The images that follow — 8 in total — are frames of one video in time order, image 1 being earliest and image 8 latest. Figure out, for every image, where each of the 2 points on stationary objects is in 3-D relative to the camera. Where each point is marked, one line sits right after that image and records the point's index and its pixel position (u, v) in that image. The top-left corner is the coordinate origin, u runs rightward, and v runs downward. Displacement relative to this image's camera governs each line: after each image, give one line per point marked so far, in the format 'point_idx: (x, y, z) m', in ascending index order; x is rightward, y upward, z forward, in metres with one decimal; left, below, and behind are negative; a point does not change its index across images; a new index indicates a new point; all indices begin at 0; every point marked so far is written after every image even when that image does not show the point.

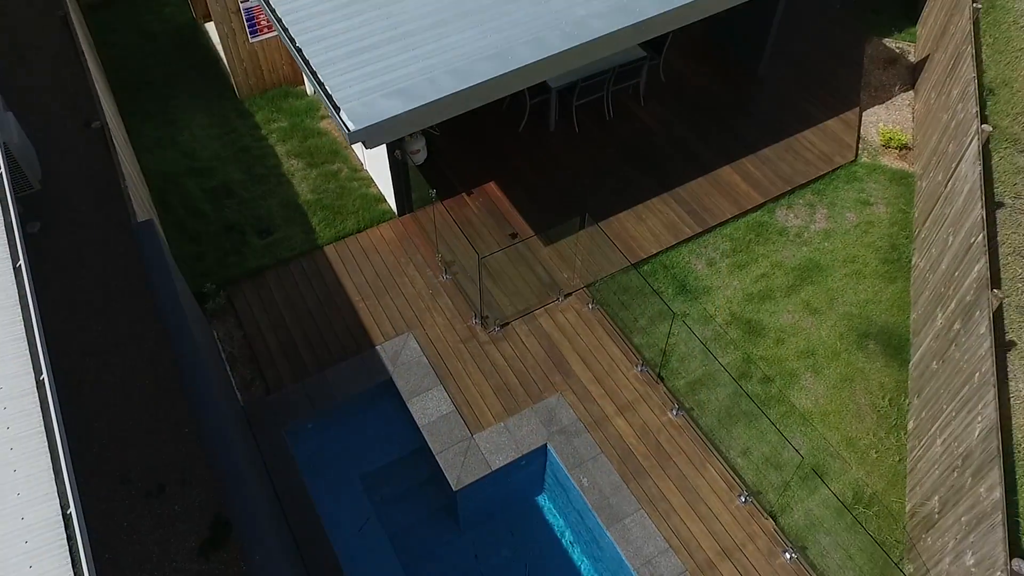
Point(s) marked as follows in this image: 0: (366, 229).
0: (-1.6, +0.6, +9.1) m
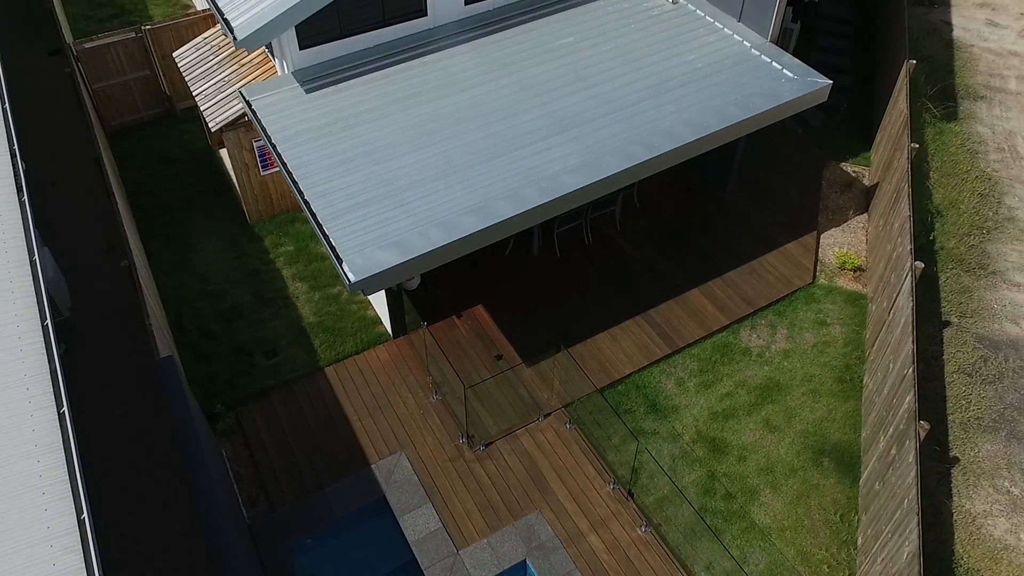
0: (-1.8, -0.8, +9.9) m
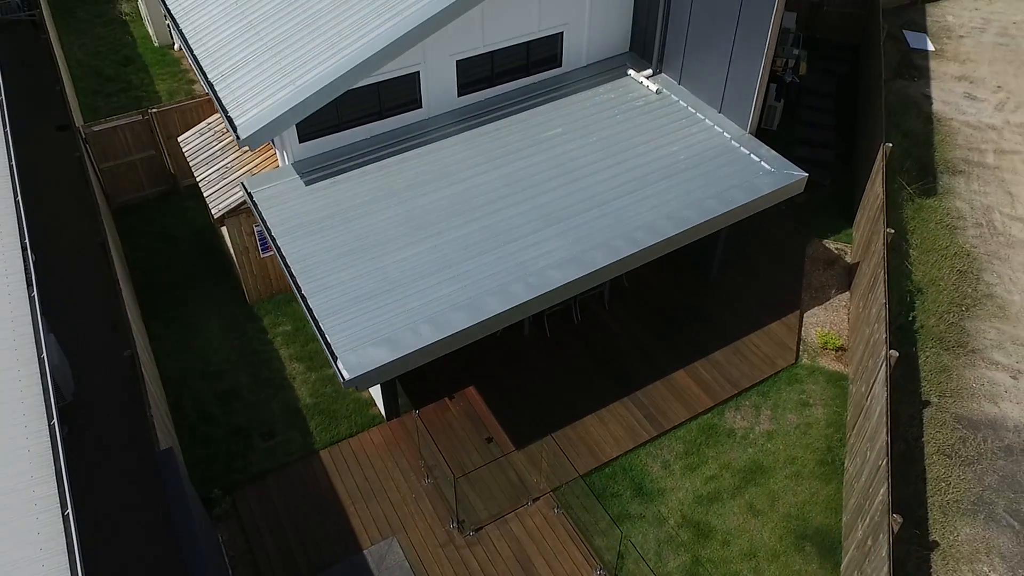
0: (-1.9, -1.8, +10.2) m
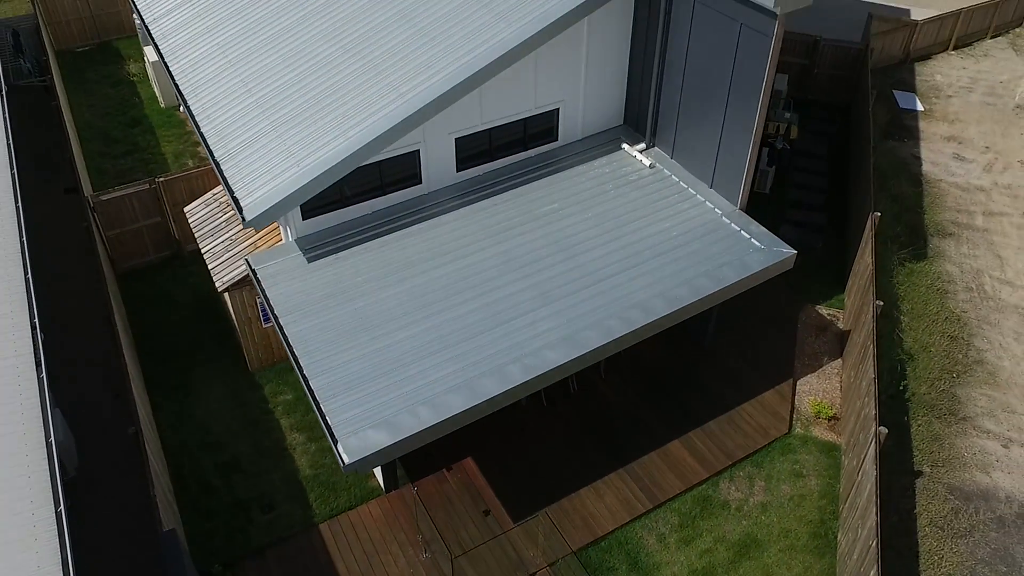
0: (-1.9, -2.7, +10.3) m
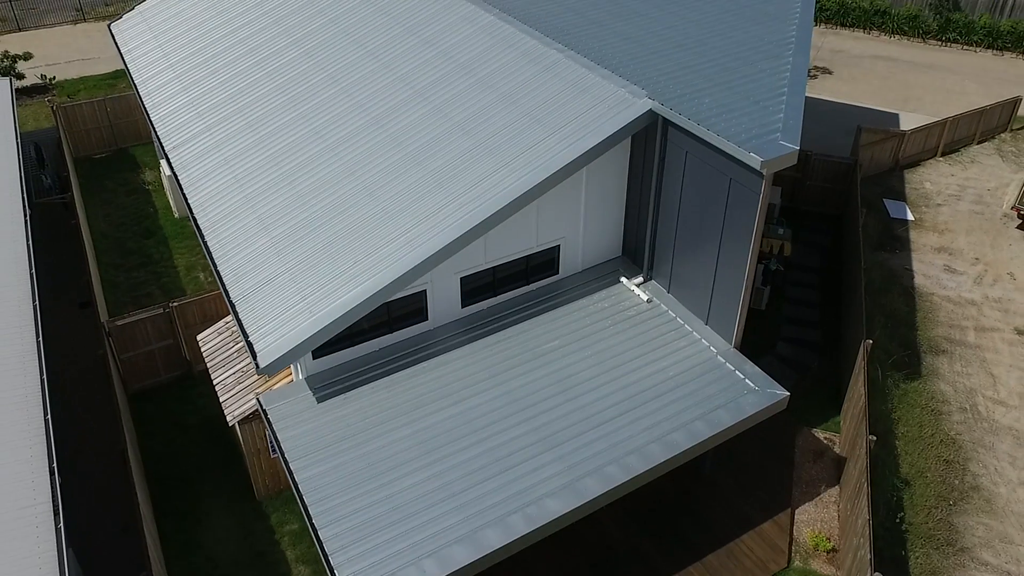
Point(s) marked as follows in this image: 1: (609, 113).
0: (-1.9, -4.5, +10.4) m
1: (+1.4, +2.5, +12.0) m
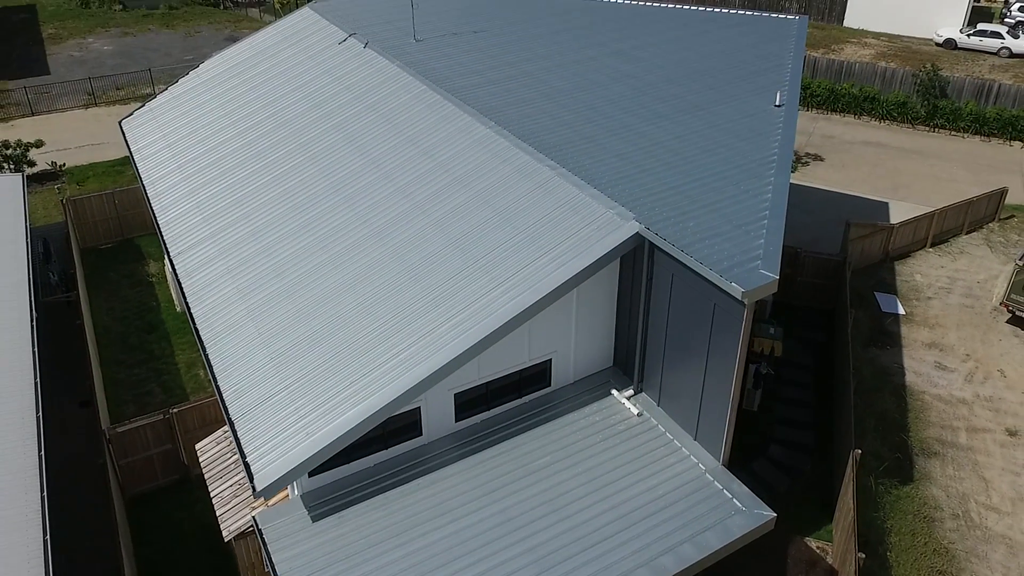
0: (-2.0, -6.0, +10.3) m
1: (+1.3, +0.8, +12.5) m
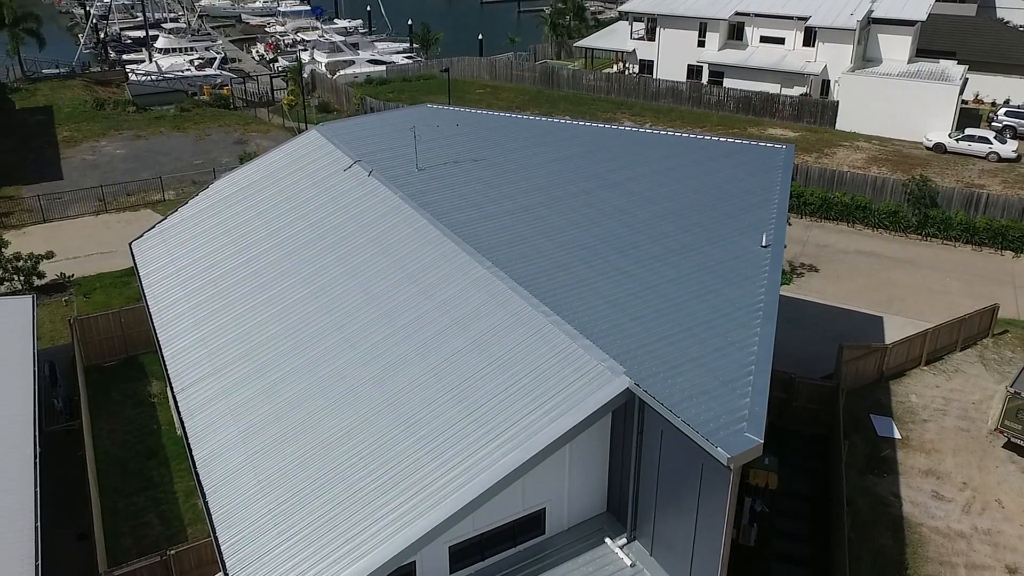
0: (-2.1, -8.1, +10.0) m
1: (+1.2, -1.5, +12.9) m
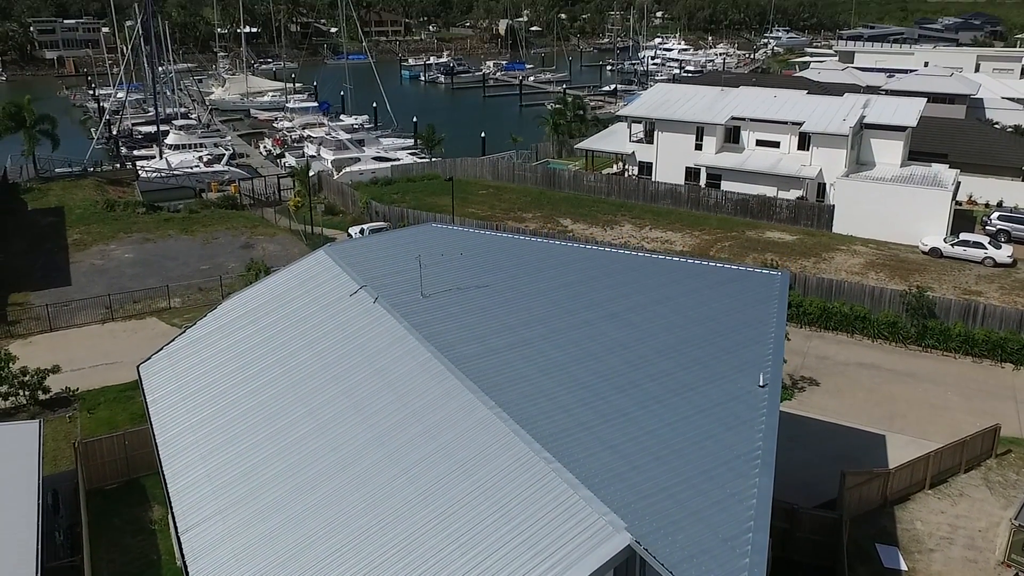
0: (-2.1, -10.1, +9.4) m
1: (+1.3, -4.0, +13.1) m
